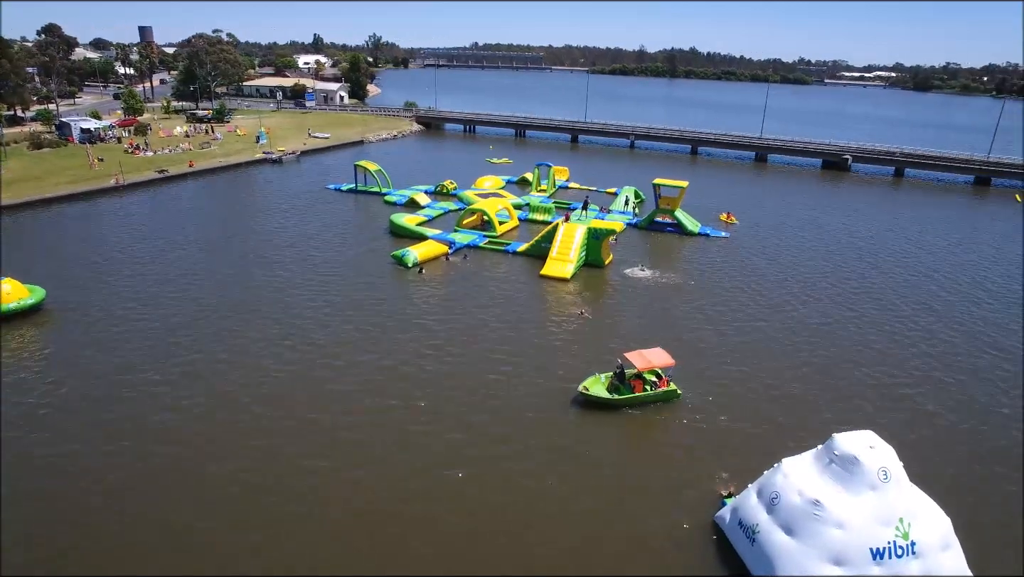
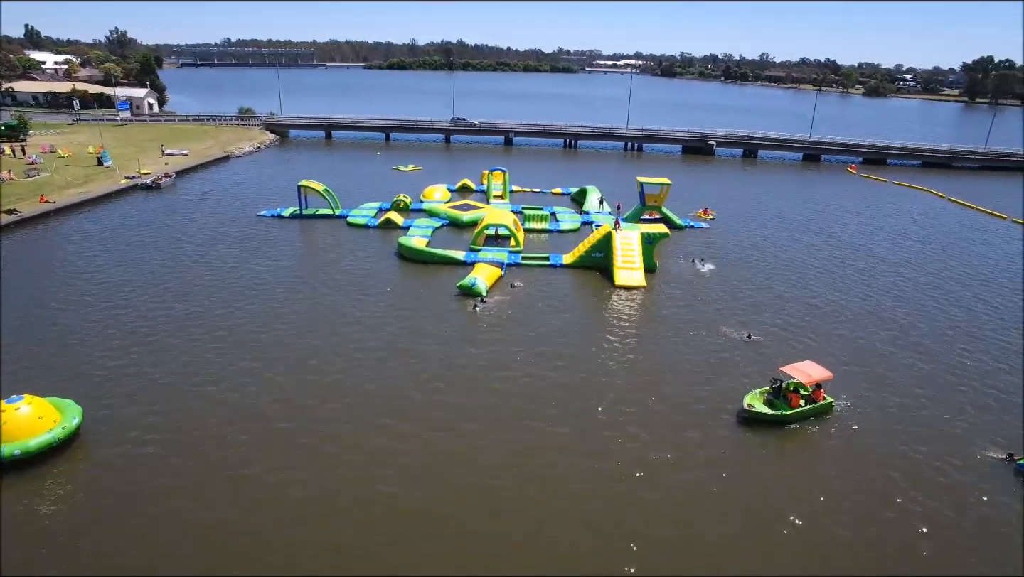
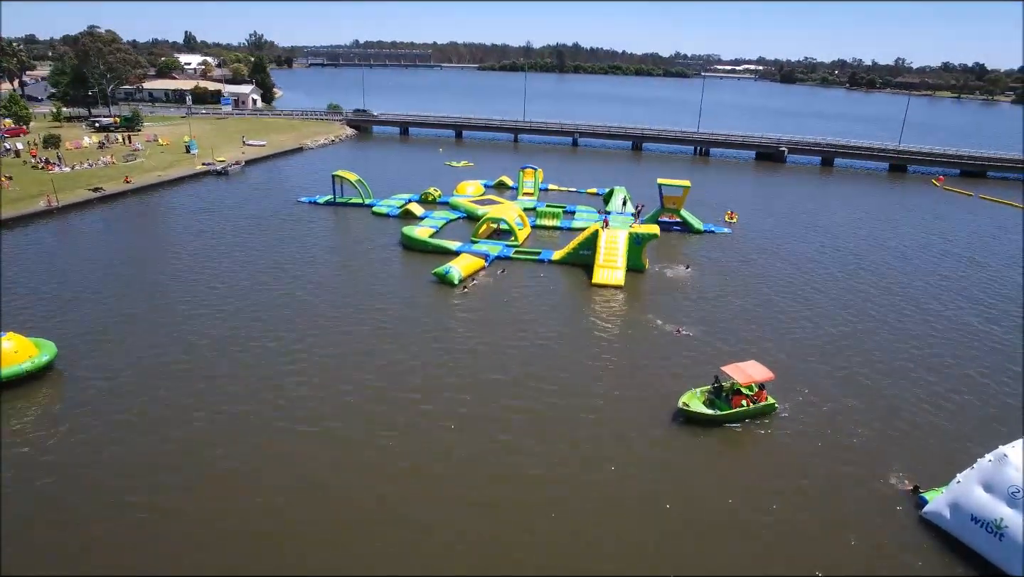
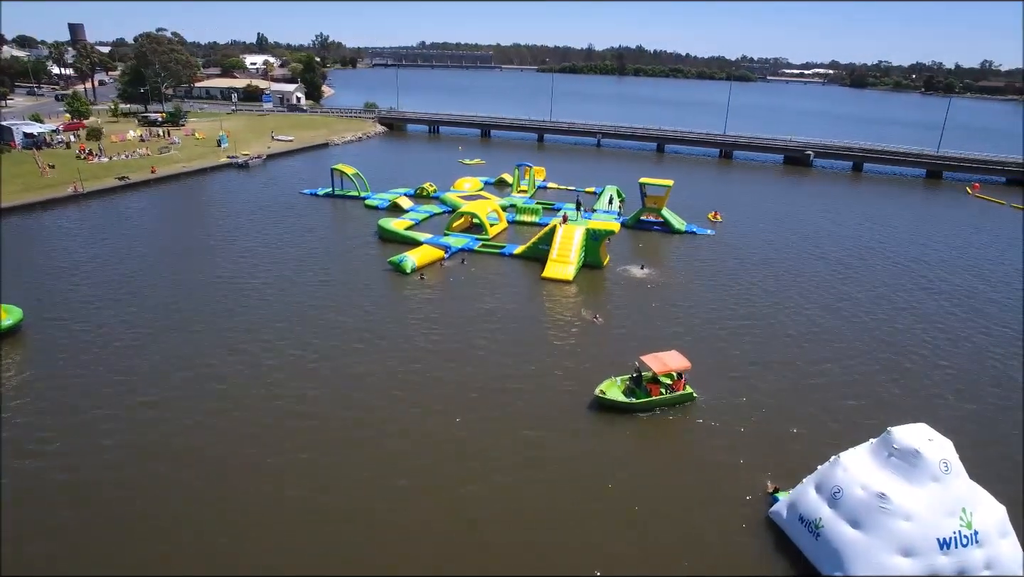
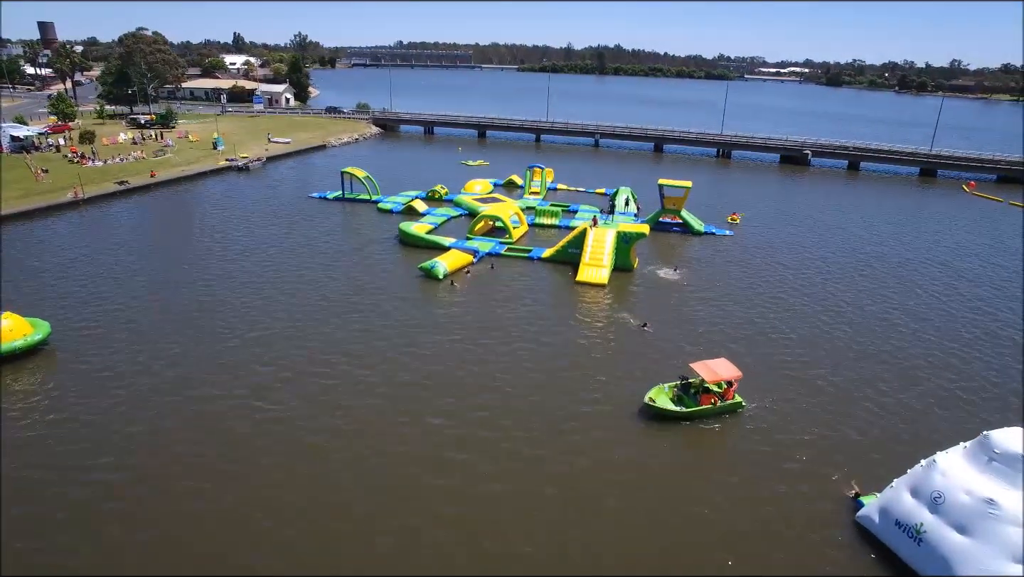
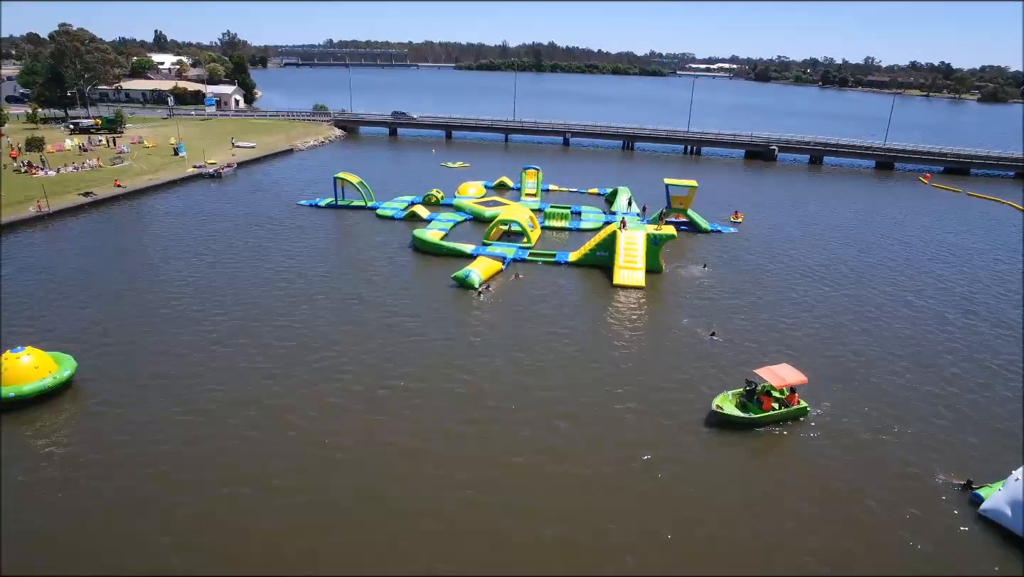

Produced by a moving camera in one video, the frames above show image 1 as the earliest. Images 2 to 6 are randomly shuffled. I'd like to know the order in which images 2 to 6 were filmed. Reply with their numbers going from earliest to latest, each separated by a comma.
4, 5, 3, 6, 2
